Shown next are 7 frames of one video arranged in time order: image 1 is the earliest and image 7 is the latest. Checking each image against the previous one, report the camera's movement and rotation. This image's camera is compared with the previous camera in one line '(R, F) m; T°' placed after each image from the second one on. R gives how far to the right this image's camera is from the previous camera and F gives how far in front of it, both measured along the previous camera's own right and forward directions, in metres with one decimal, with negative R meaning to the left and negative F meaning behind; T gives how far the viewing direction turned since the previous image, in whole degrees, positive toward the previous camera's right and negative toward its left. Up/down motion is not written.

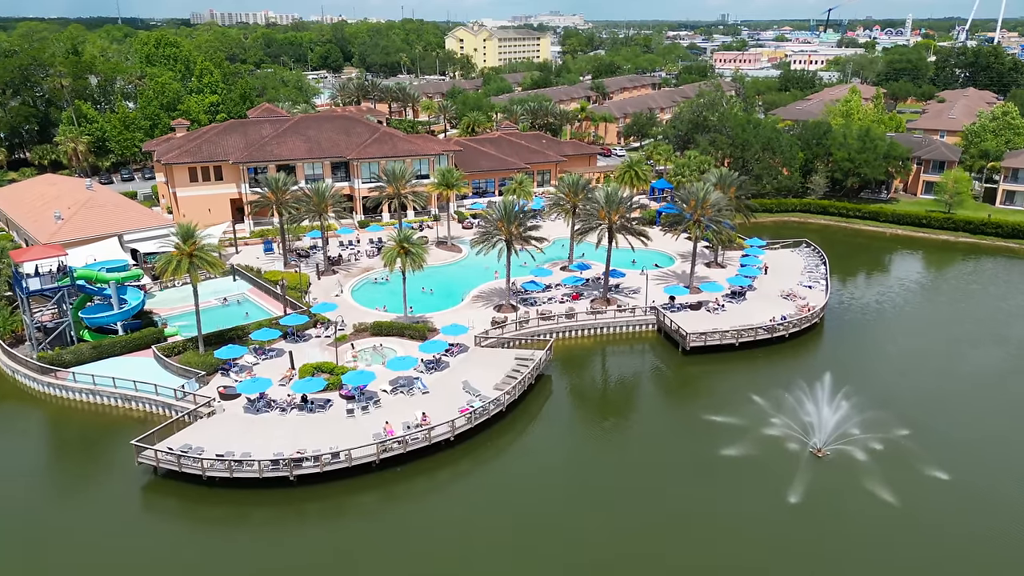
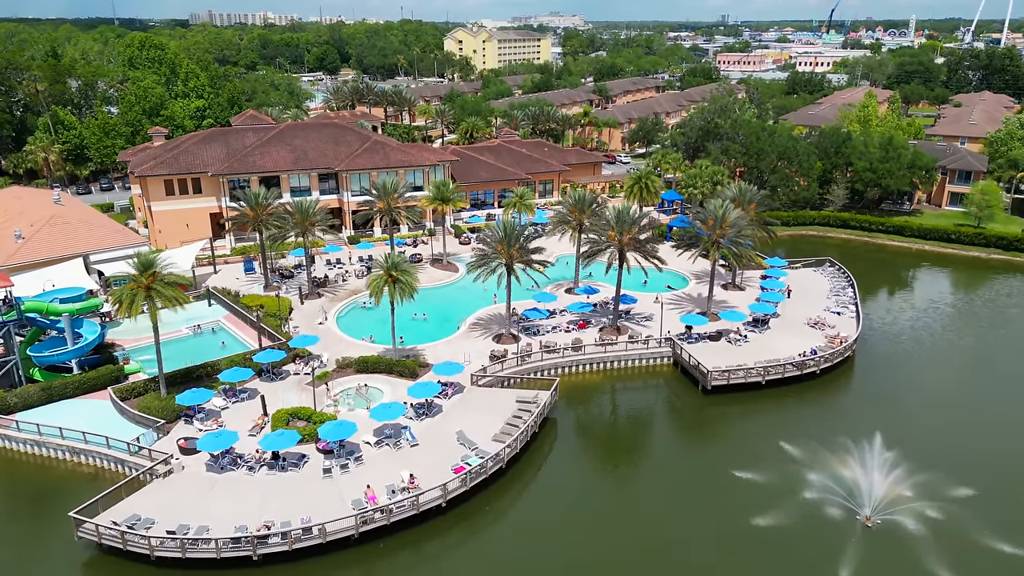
(-0.1, +4.7) m; 0°
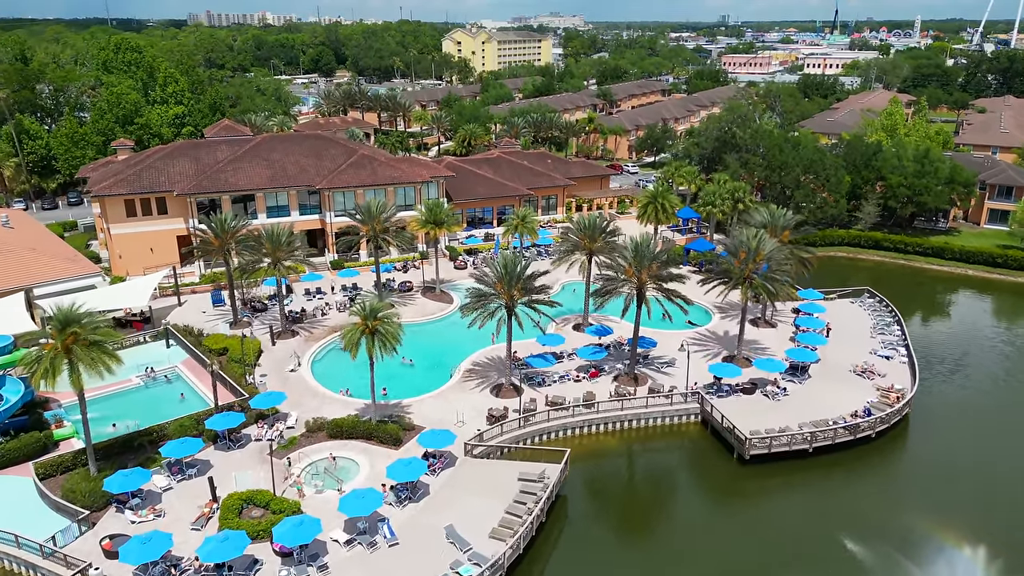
(-0.1, +6.3) m; 0°
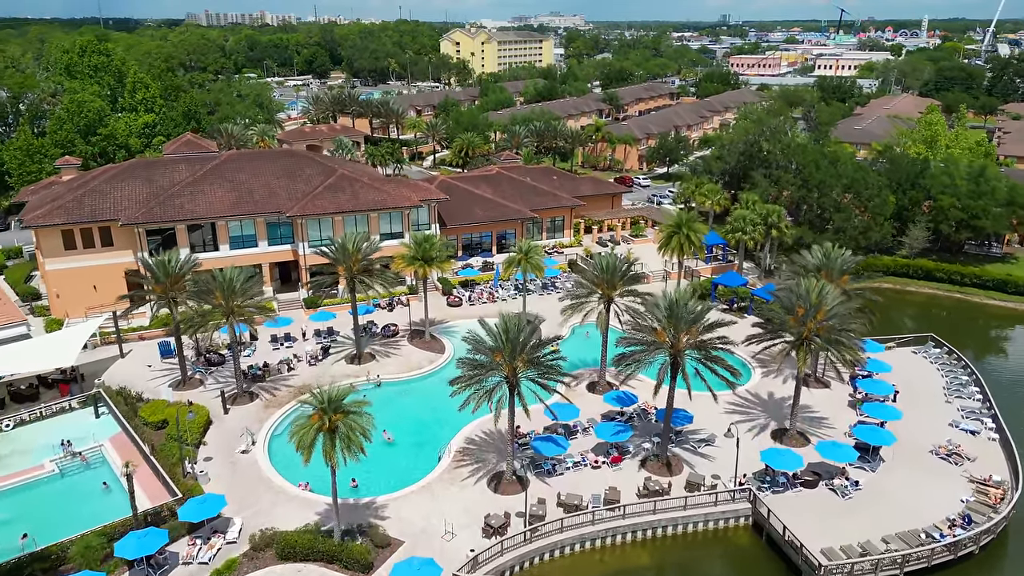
(-0.1, +7.9) m; 0°
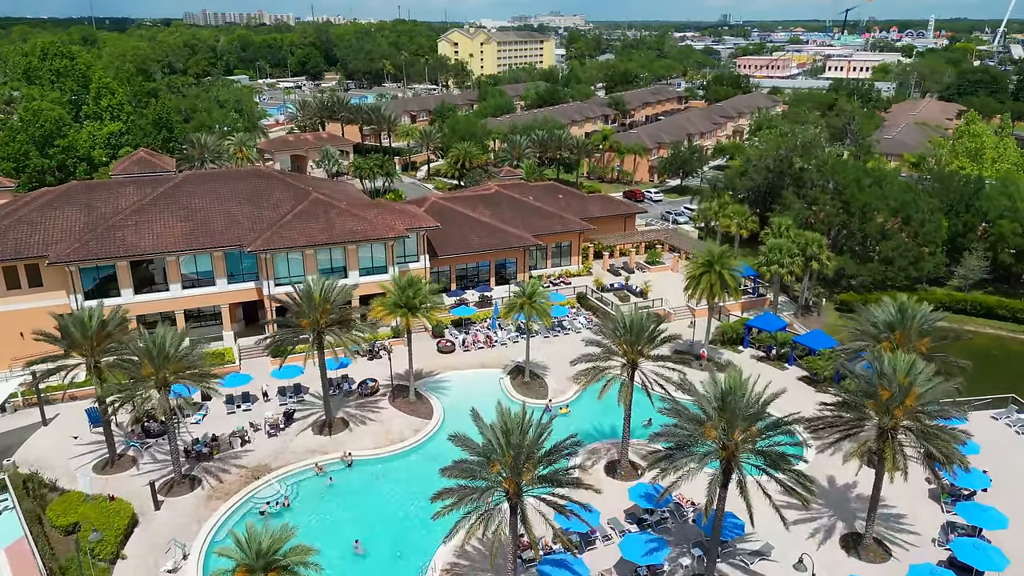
(-0.1, +7.4) m; 0°
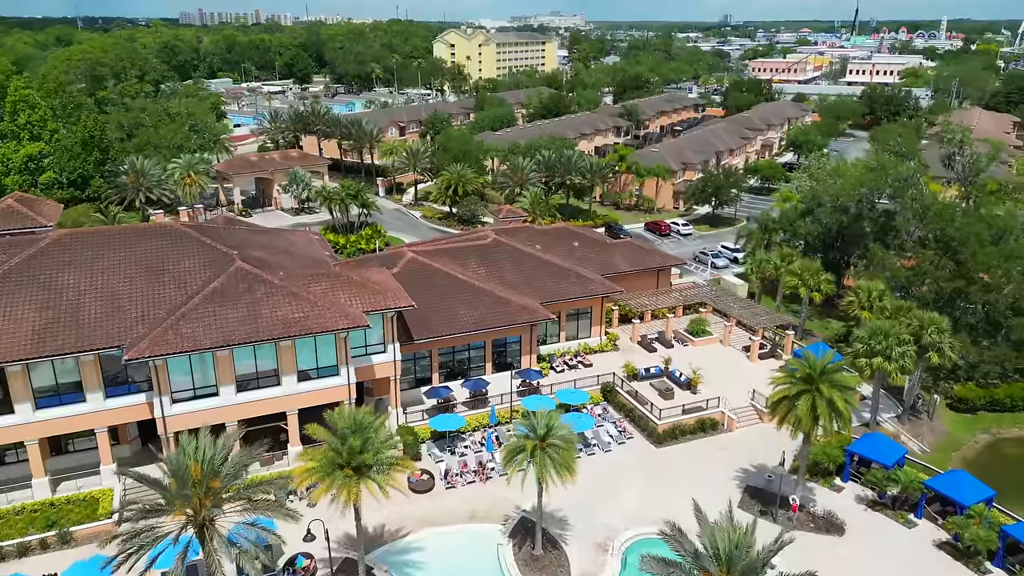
(-0.2, +13.4) m; 0°
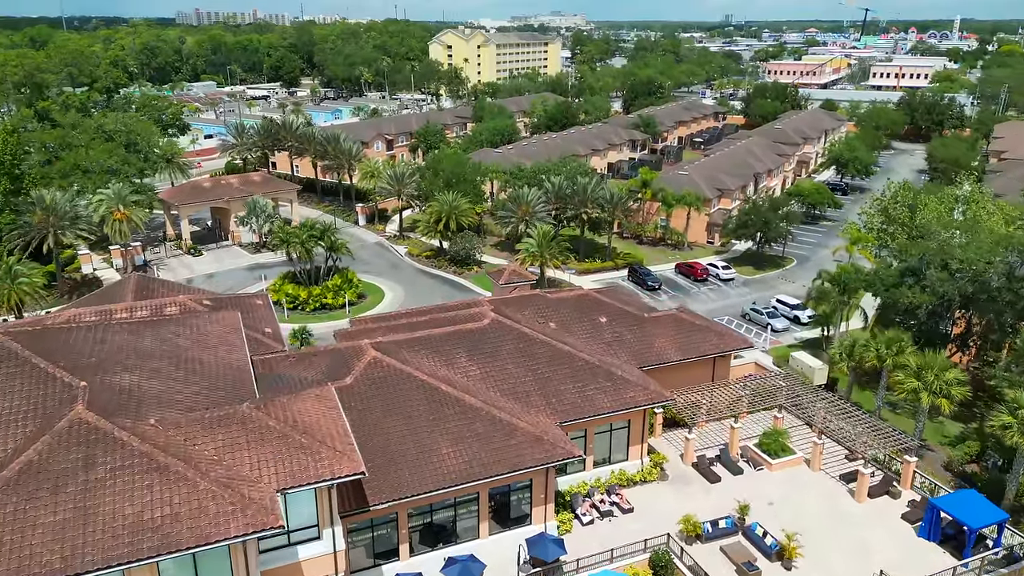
(-0.3, +12.6) m; 0°
